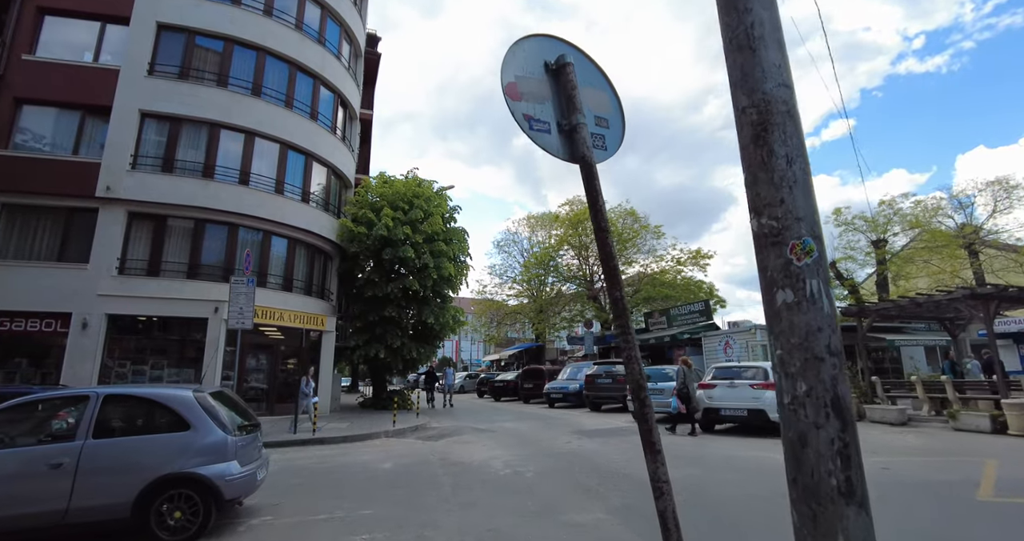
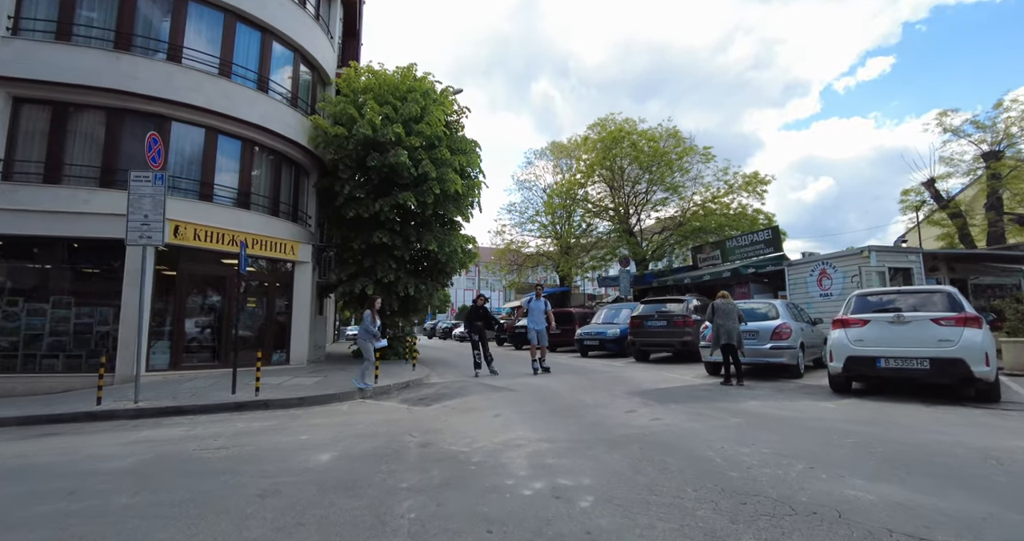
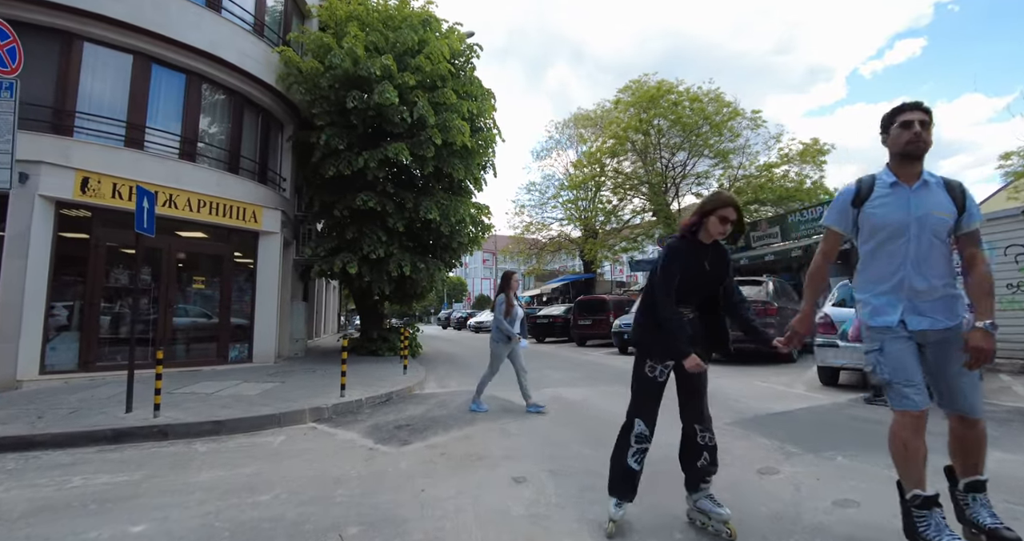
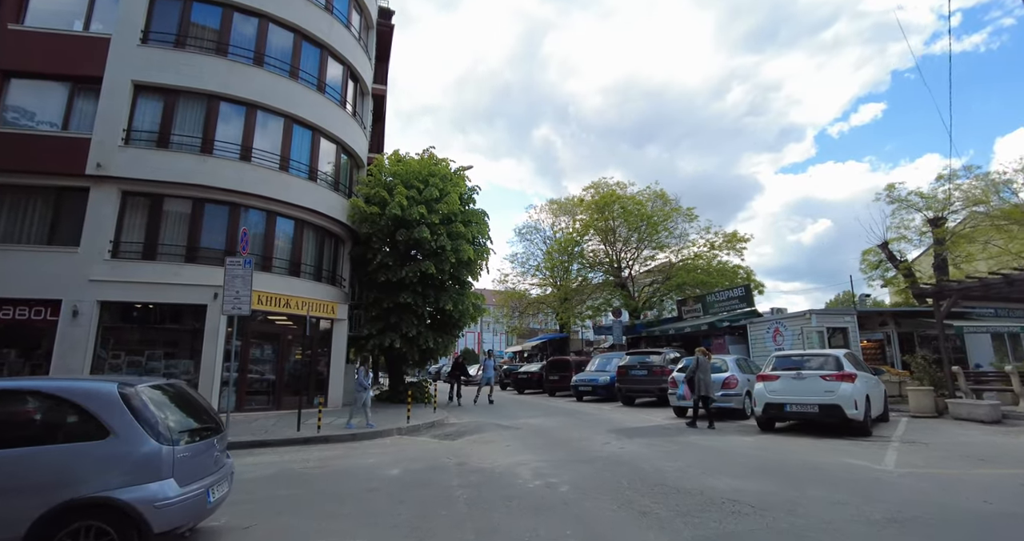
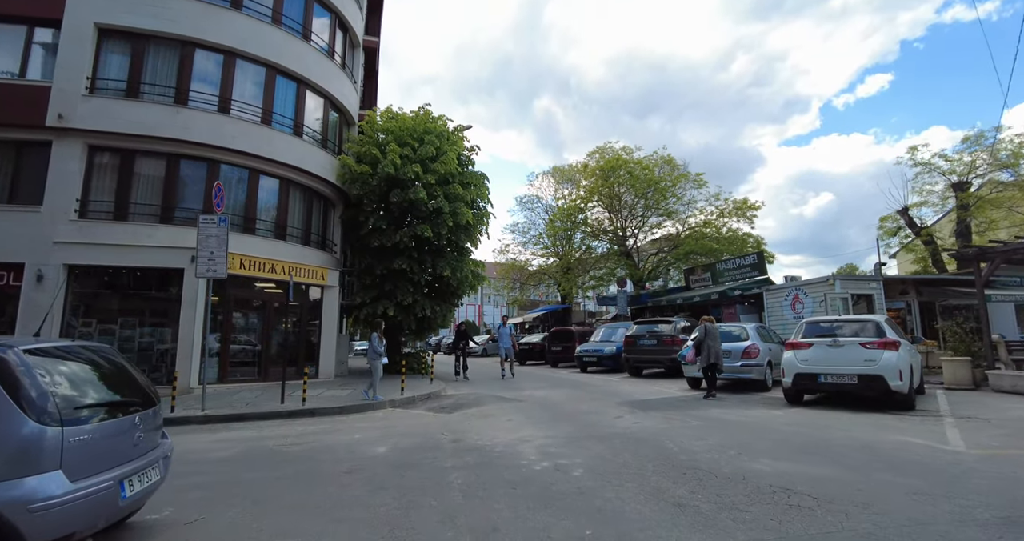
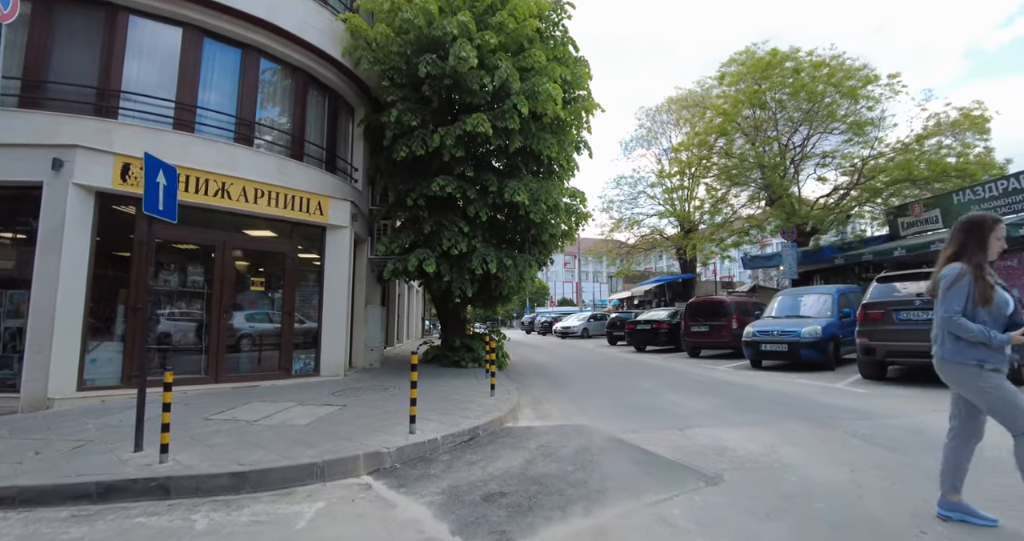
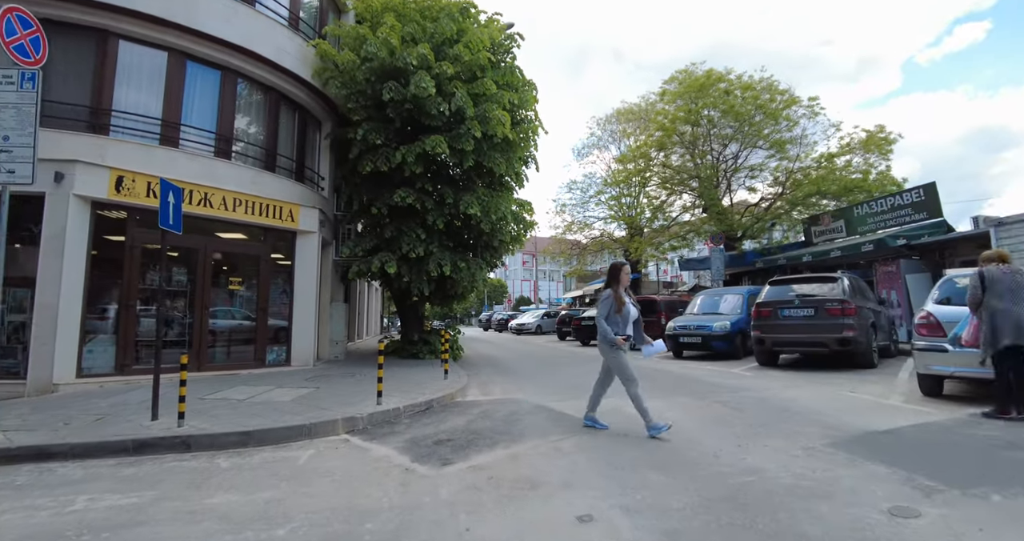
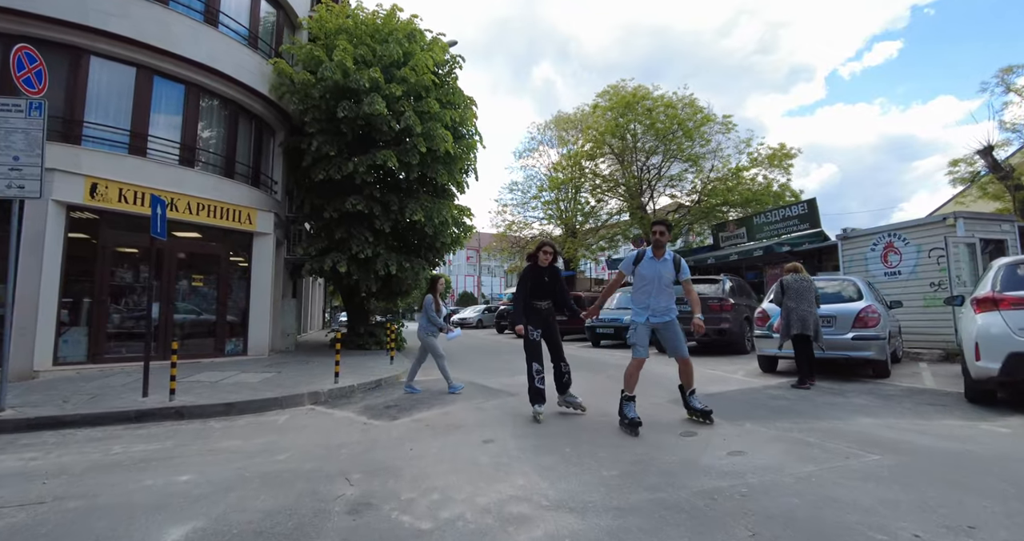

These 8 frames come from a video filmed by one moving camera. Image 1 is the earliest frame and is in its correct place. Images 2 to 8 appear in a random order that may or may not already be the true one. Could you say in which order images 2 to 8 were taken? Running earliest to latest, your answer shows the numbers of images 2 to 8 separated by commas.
4, 5, 2, 8, 3, 7, 6
